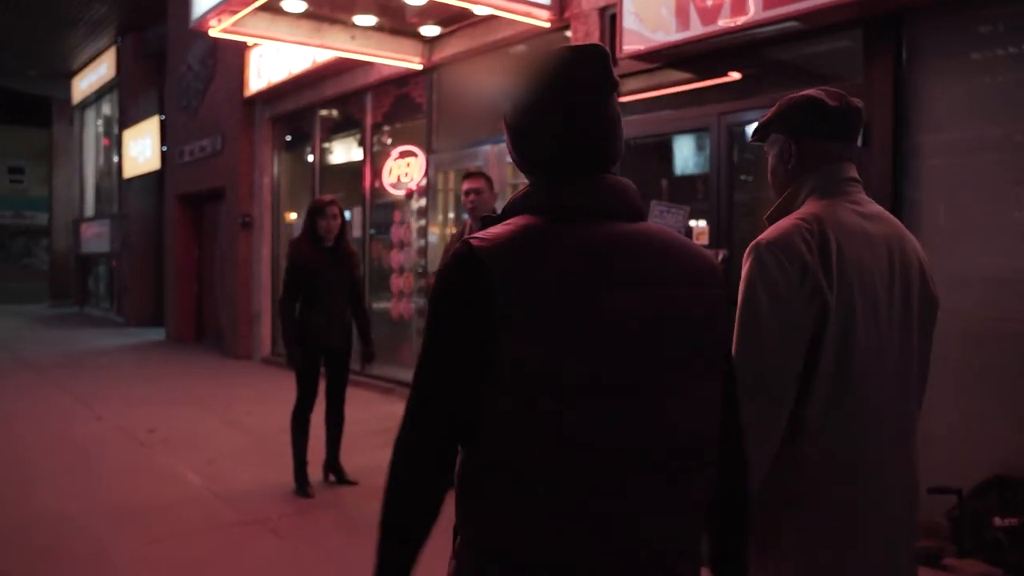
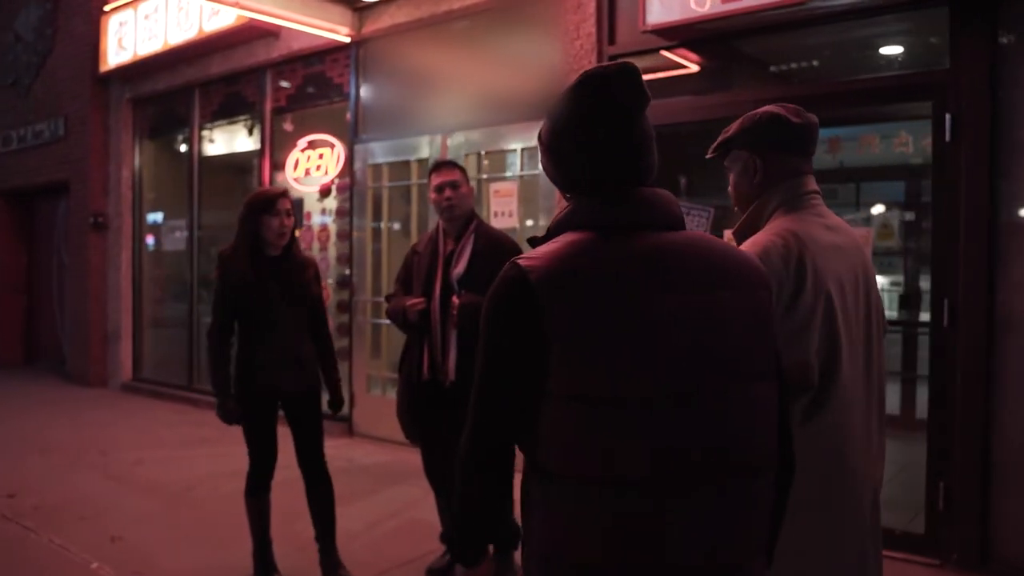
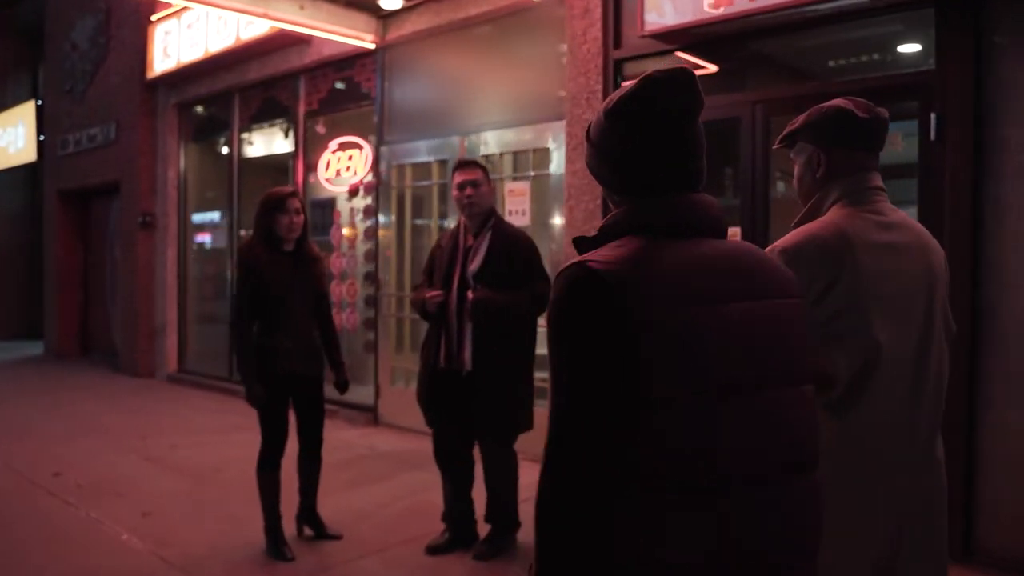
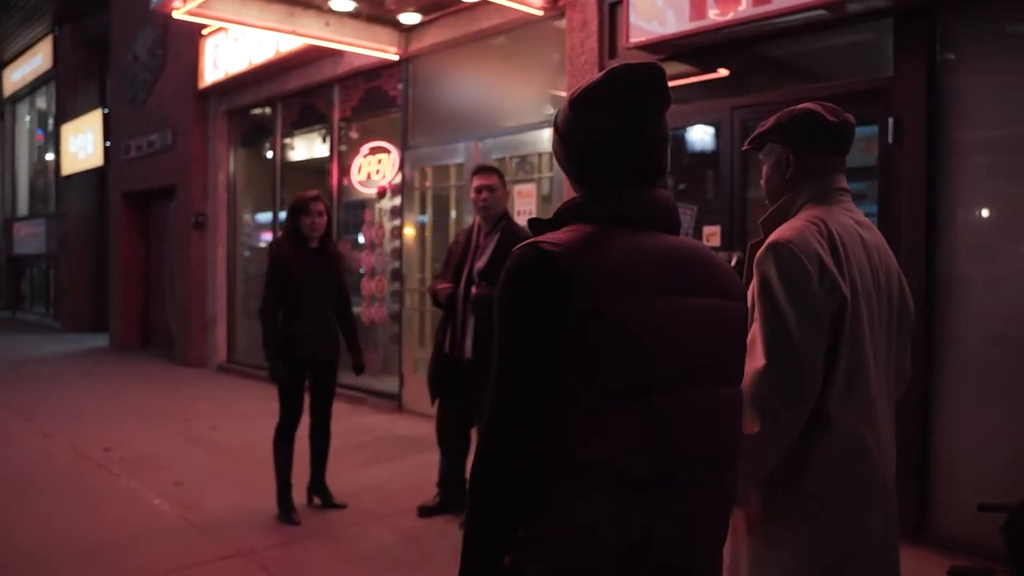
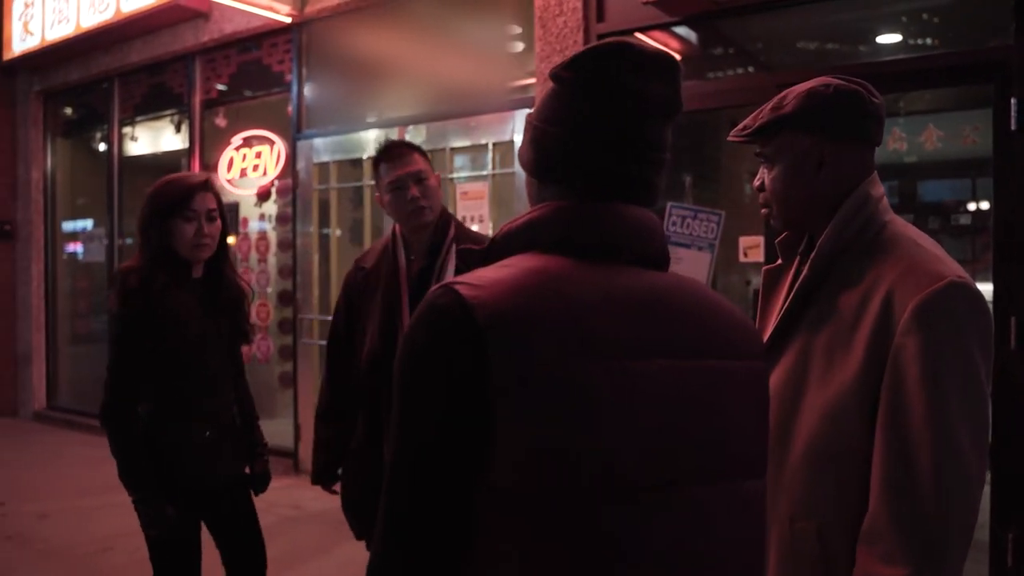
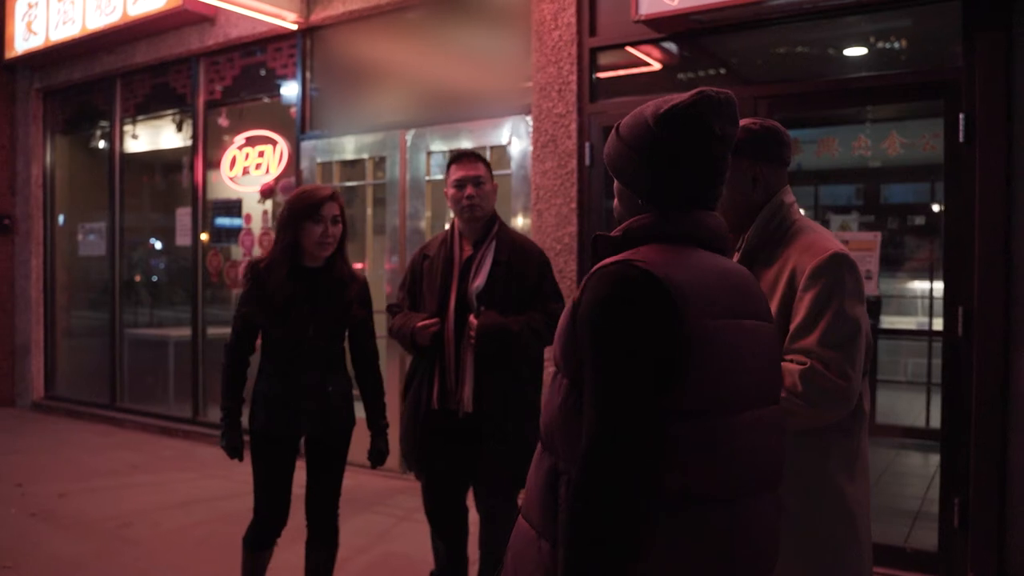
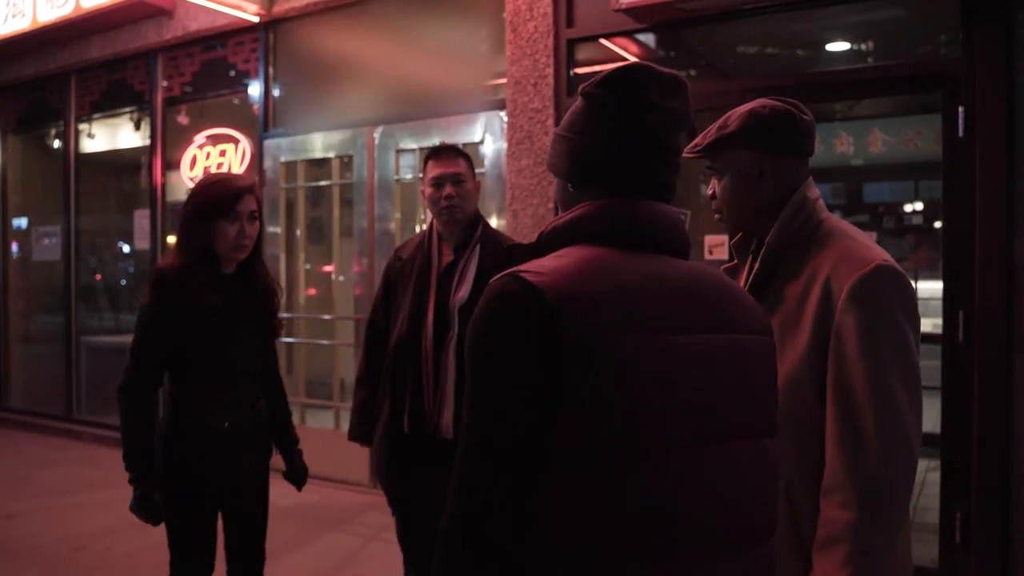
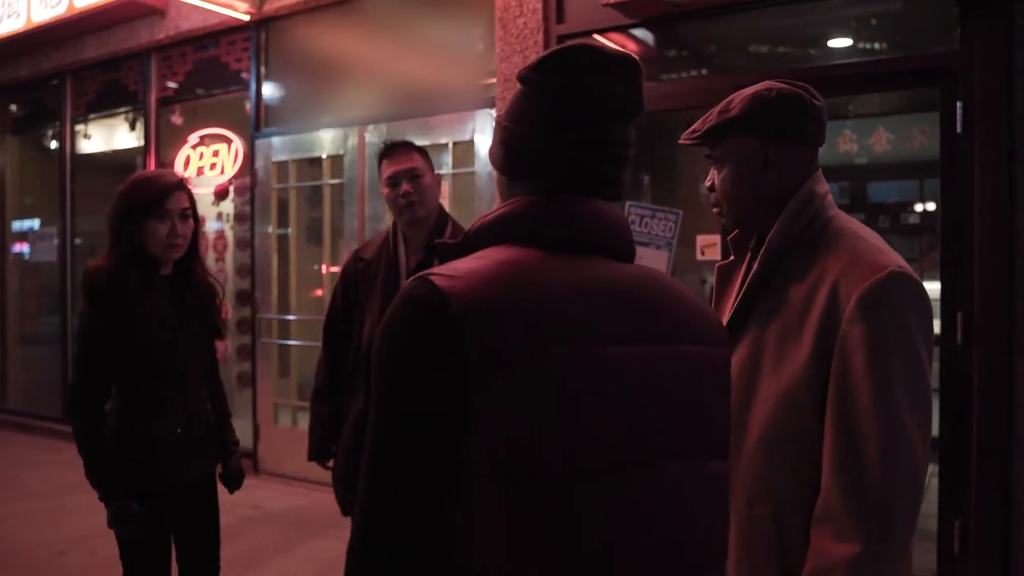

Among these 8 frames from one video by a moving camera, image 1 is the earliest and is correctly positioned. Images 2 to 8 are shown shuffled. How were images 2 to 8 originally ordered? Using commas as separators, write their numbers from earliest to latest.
4, 3, 2, 6, 7, 8, 5
